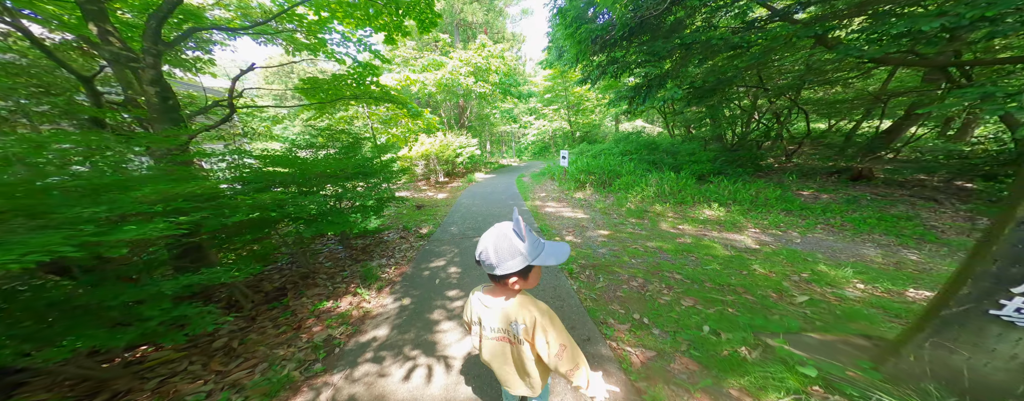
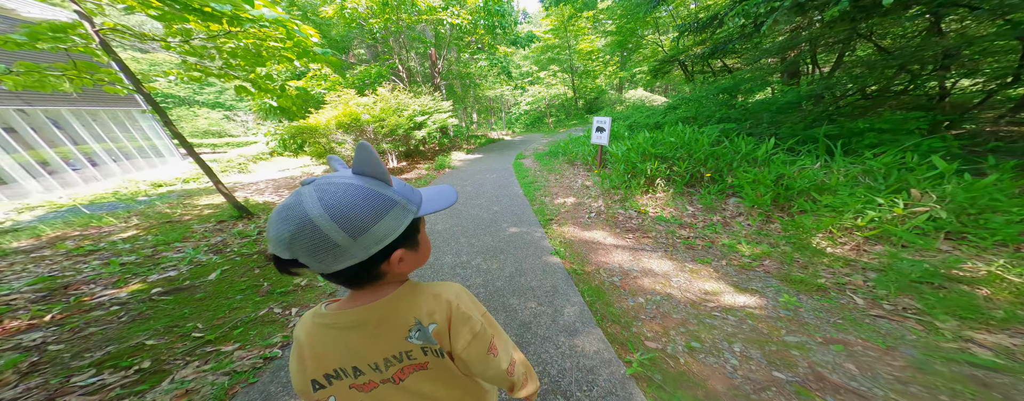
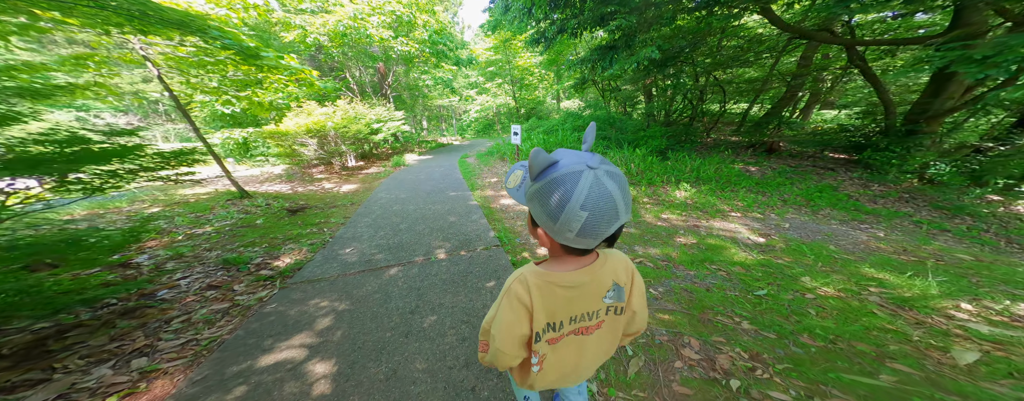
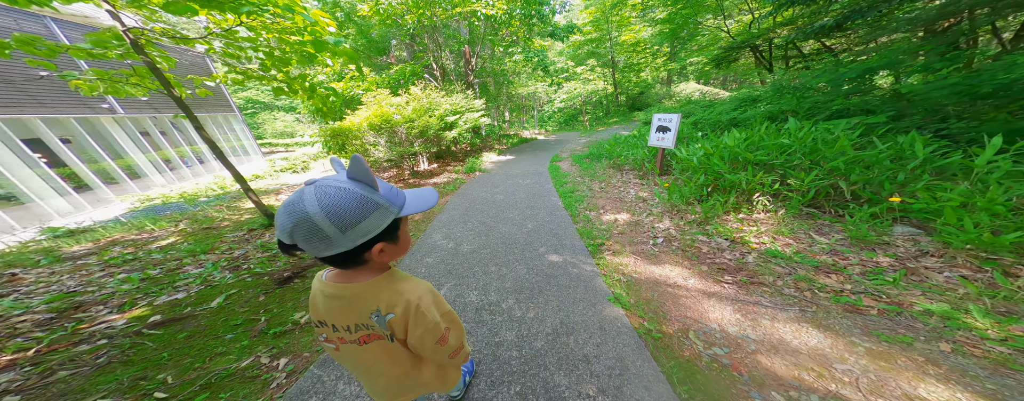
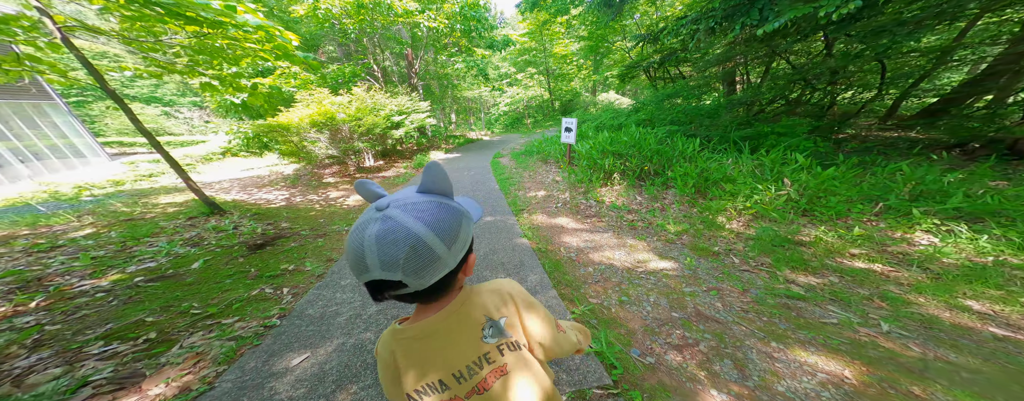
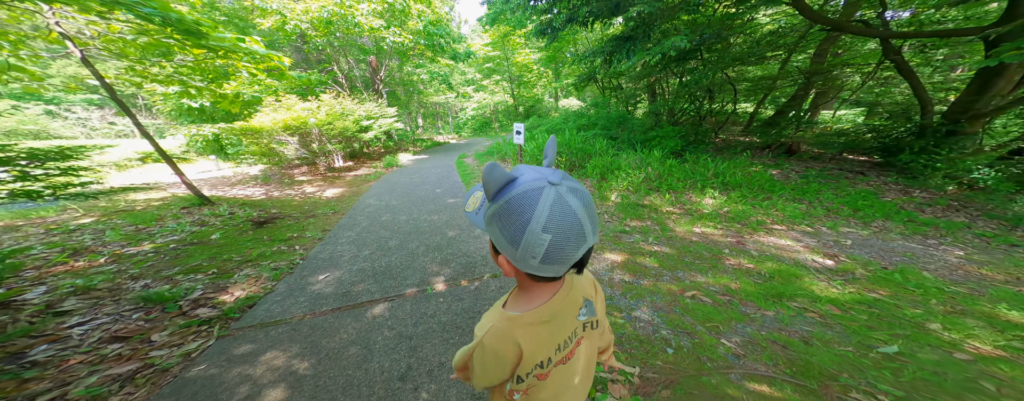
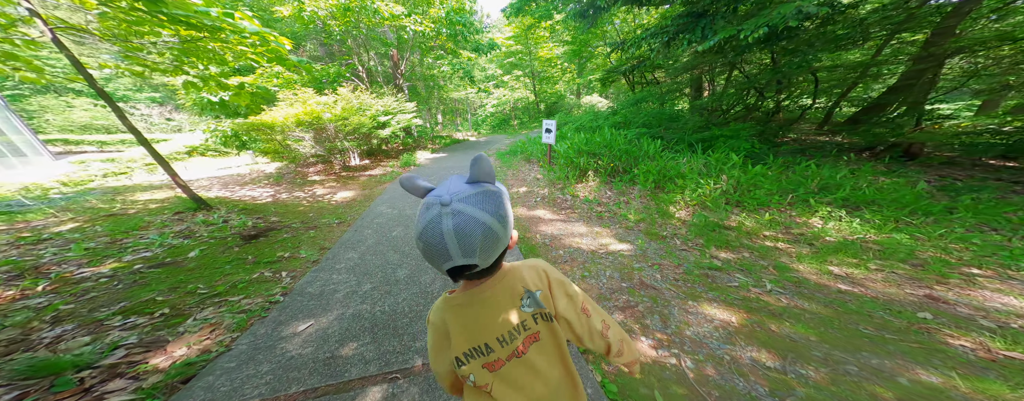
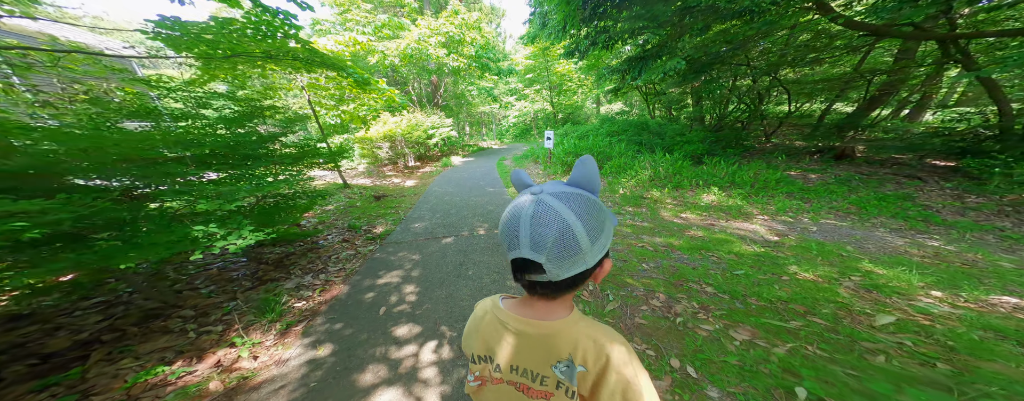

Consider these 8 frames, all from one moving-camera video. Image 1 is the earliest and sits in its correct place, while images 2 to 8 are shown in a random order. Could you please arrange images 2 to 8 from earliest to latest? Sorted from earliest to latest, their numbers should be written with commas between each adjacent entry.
8, 3, 6, 7, 5, 2, 4
